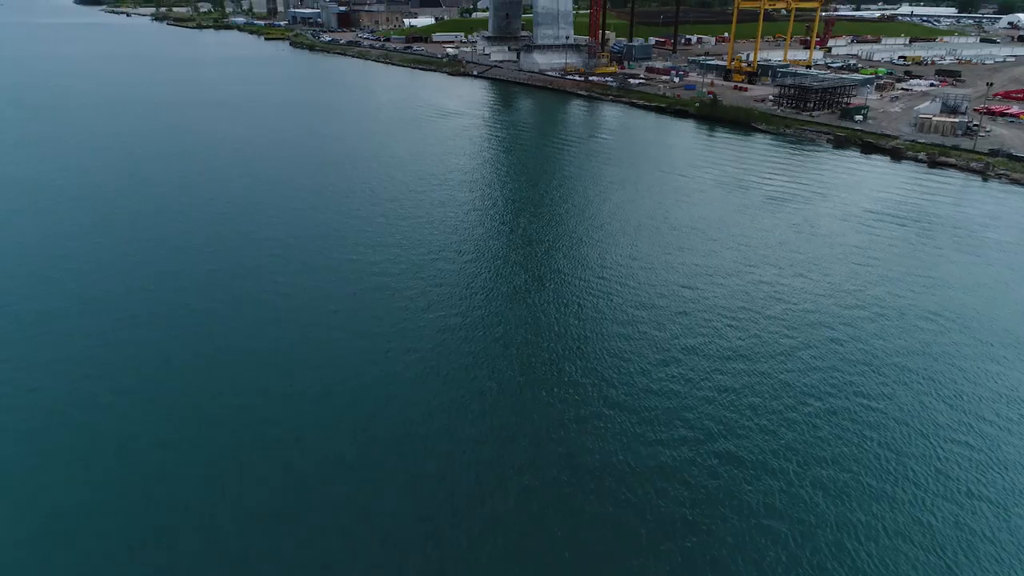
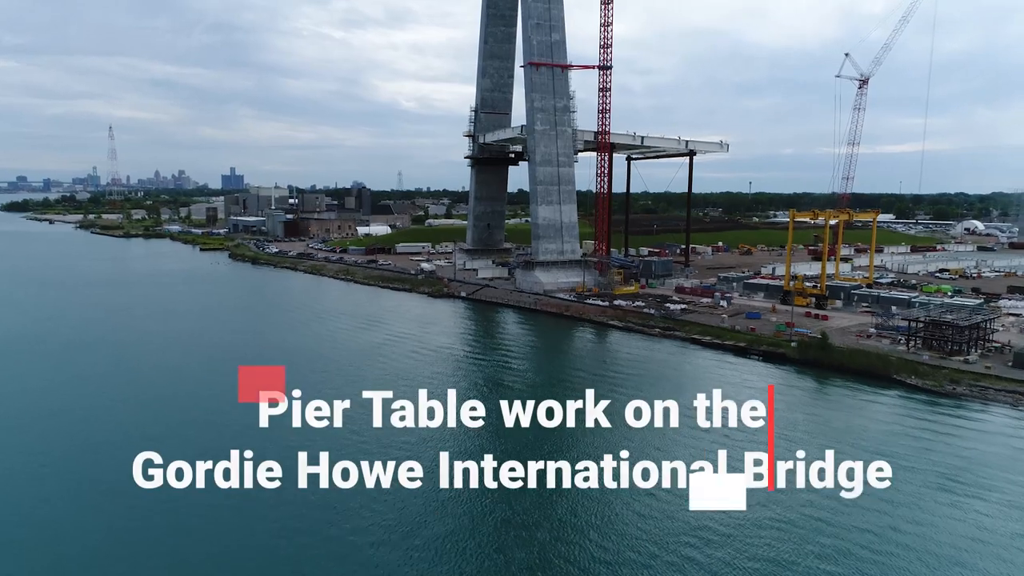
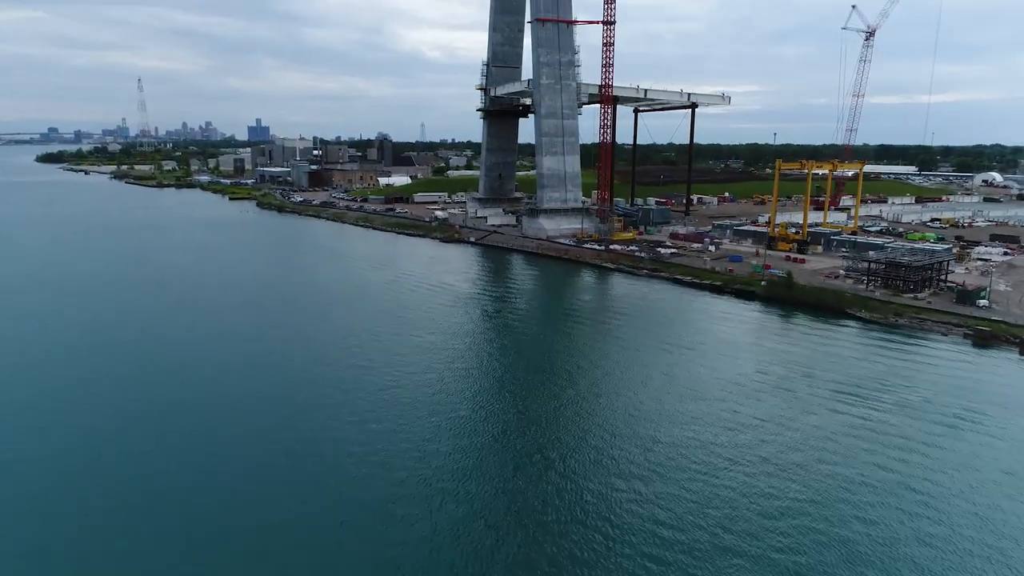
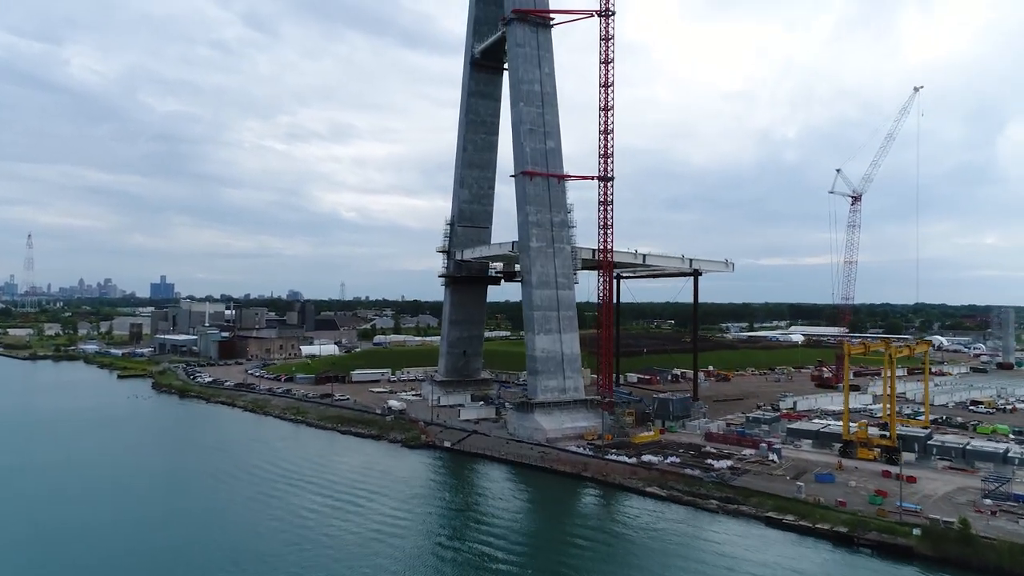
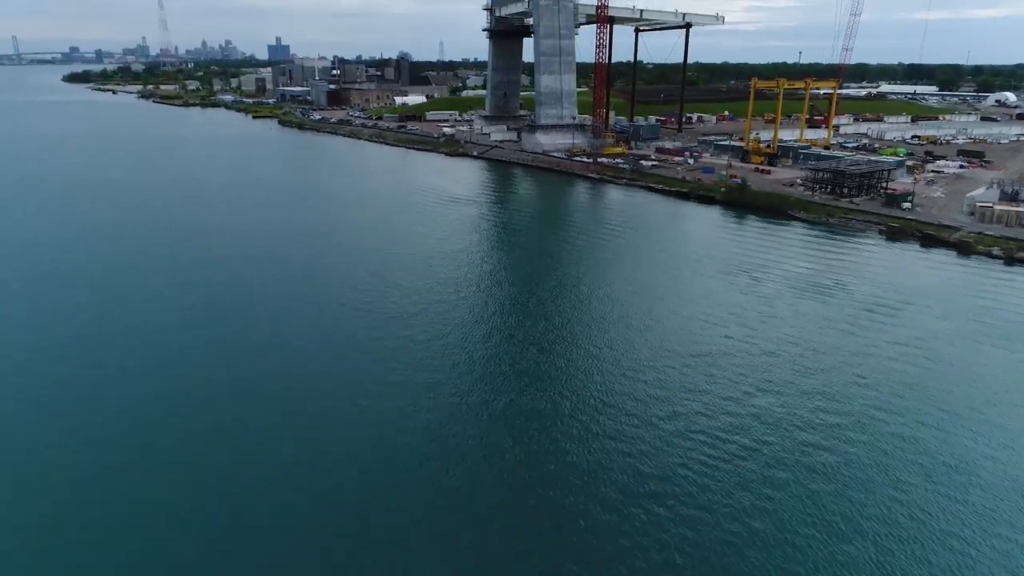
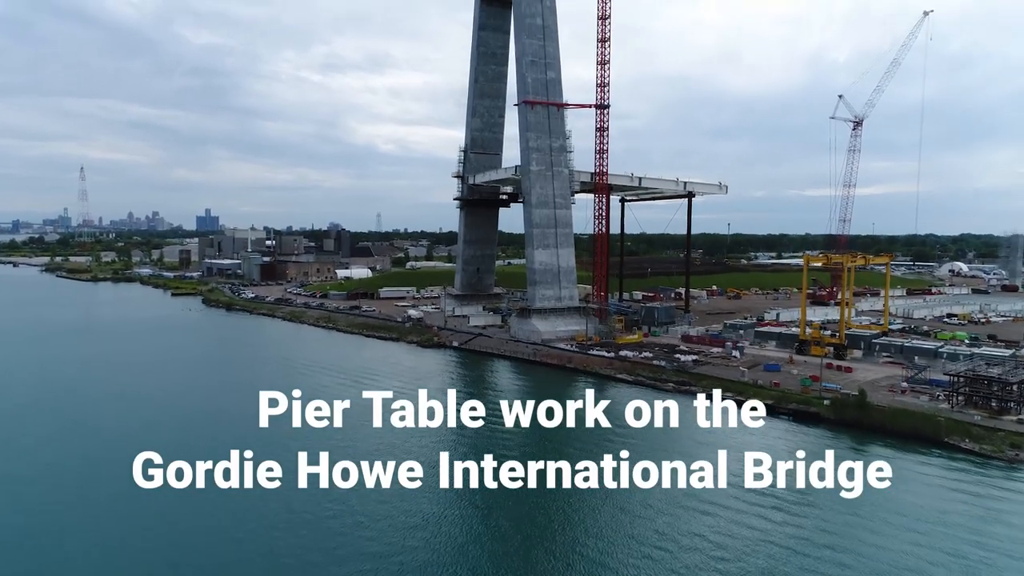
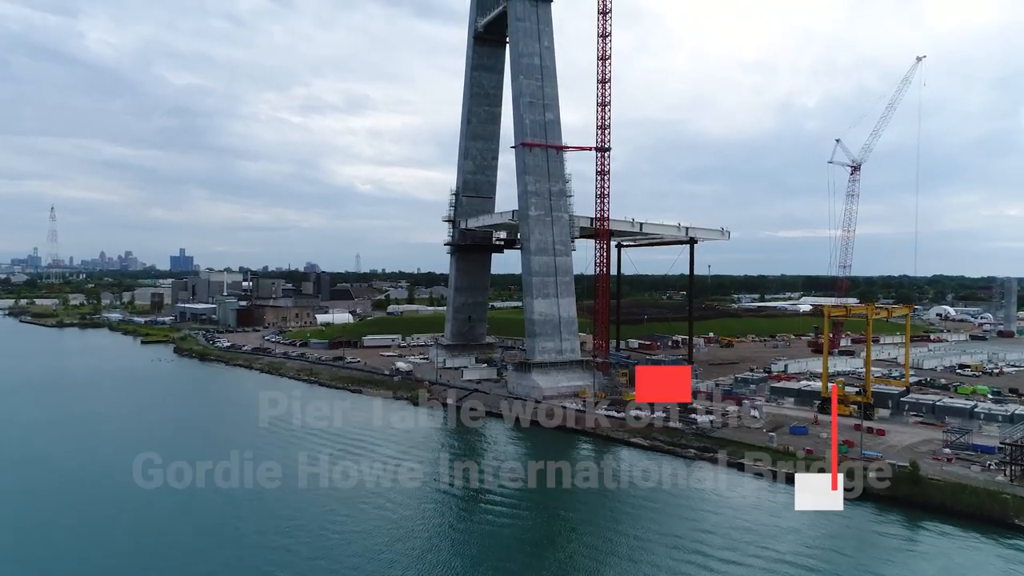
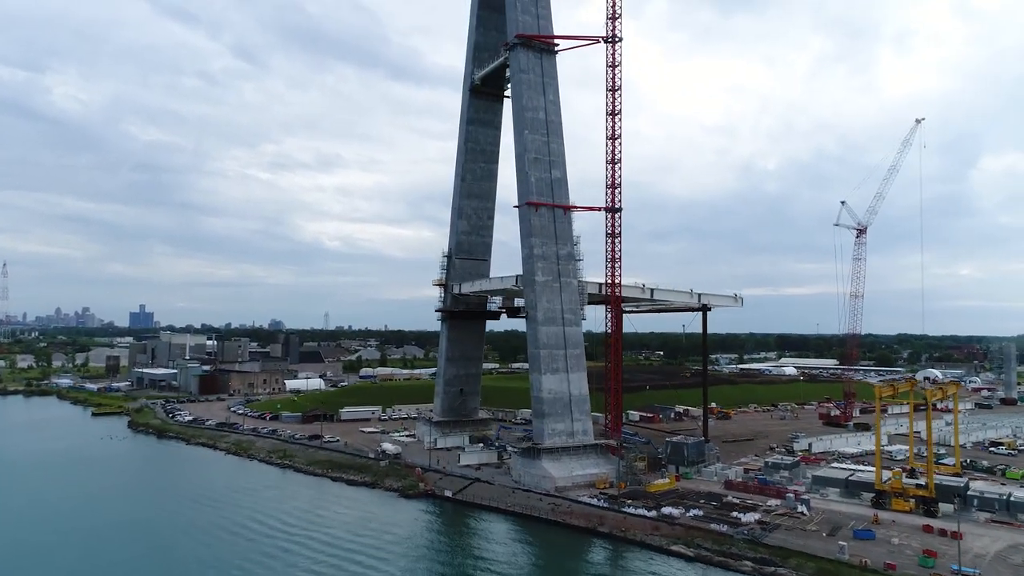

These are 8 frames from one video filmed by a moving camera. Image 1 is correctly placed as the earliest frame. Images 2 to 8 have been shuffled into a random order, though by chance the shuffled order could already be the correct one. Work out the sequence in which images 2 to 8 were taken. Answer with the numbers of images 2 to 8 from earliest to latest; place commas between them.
5, 3, 2, 6, 7, 4, 8
